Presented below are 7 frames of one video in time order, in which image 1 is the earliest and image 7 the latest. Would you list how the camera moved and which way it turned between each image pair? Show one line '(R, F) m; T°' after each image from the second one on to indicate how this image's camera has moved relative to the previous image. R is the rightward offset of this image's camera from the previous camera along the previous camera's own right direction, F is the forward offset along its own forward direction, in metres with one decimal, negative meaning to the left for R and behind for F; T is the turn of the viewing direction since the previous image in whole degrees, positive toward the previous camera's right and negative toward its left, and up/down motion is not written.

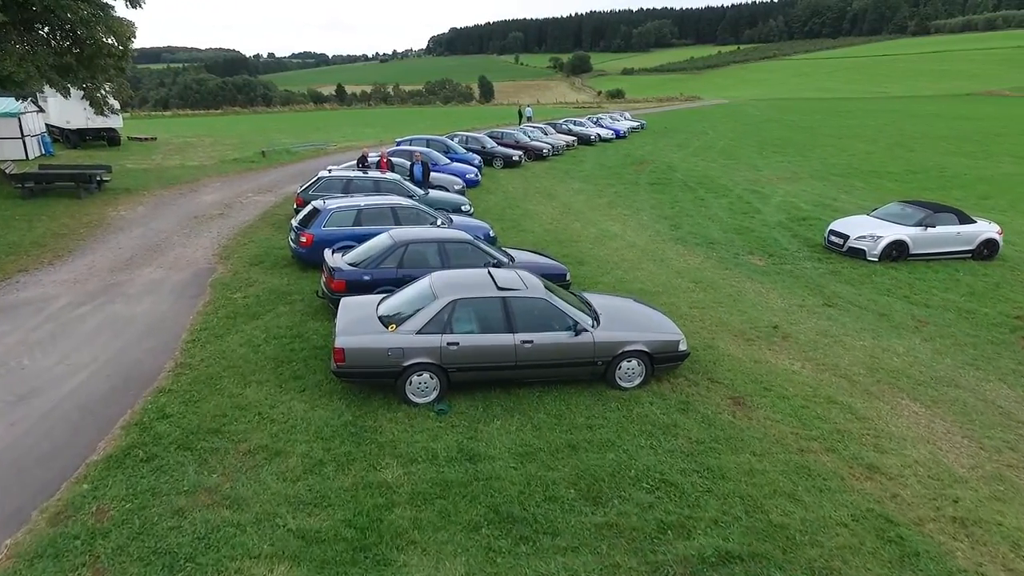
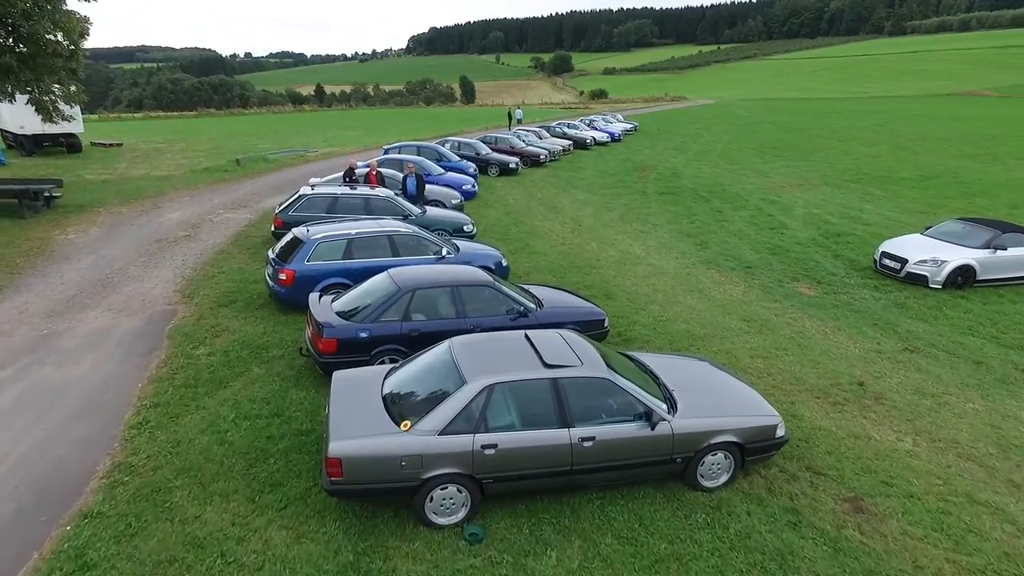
(-0.7, +2.0) m; +2°
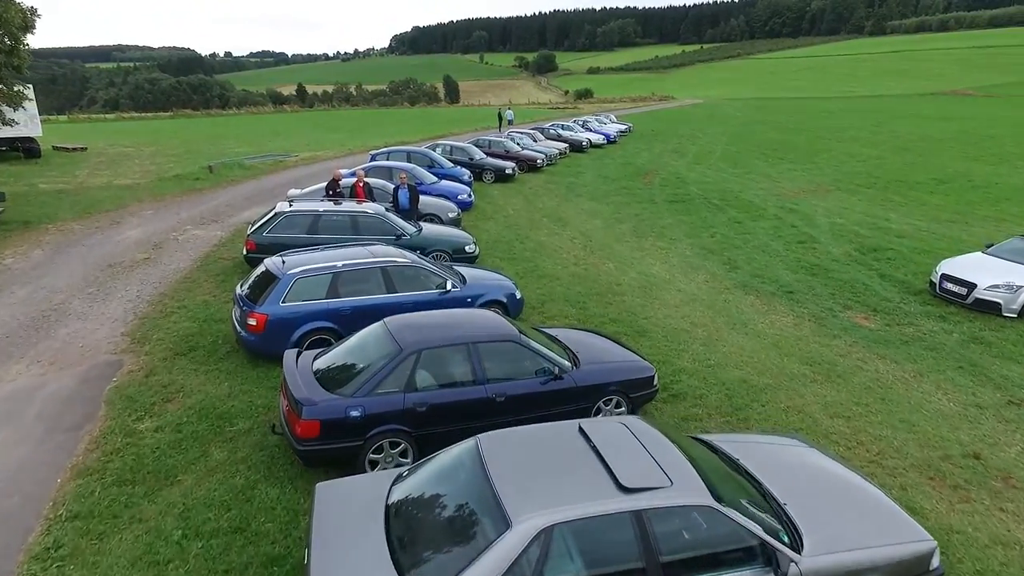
(-0.5, +1.9) m; +1°
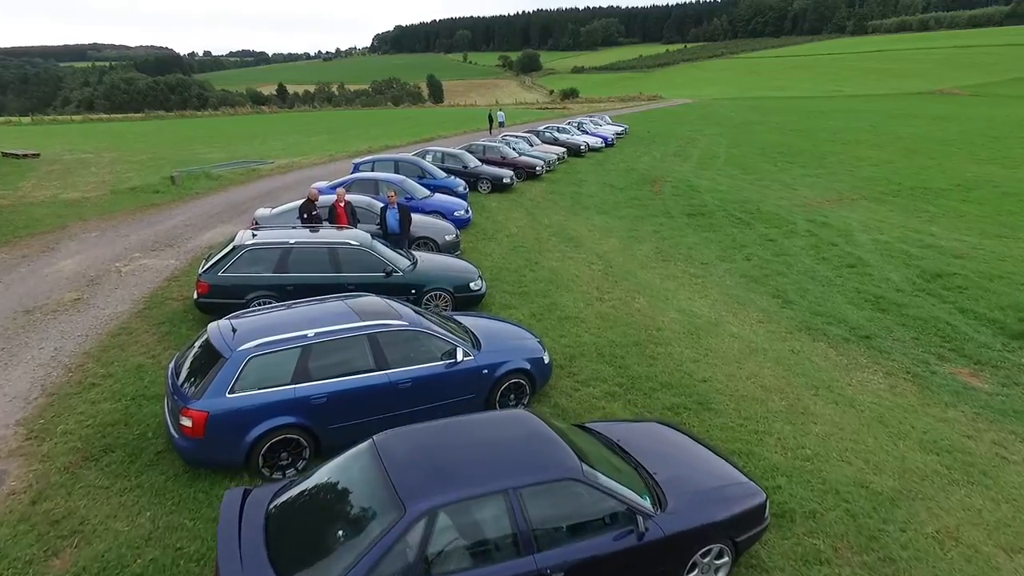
(-0.5, +2.4) m; +1°
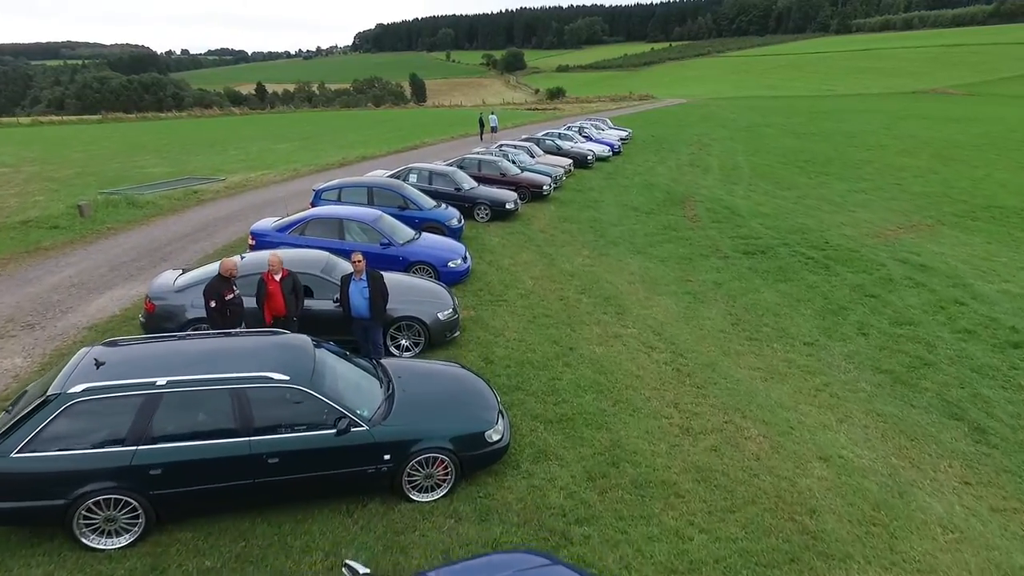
(-0.6, +4.6) m; +1°
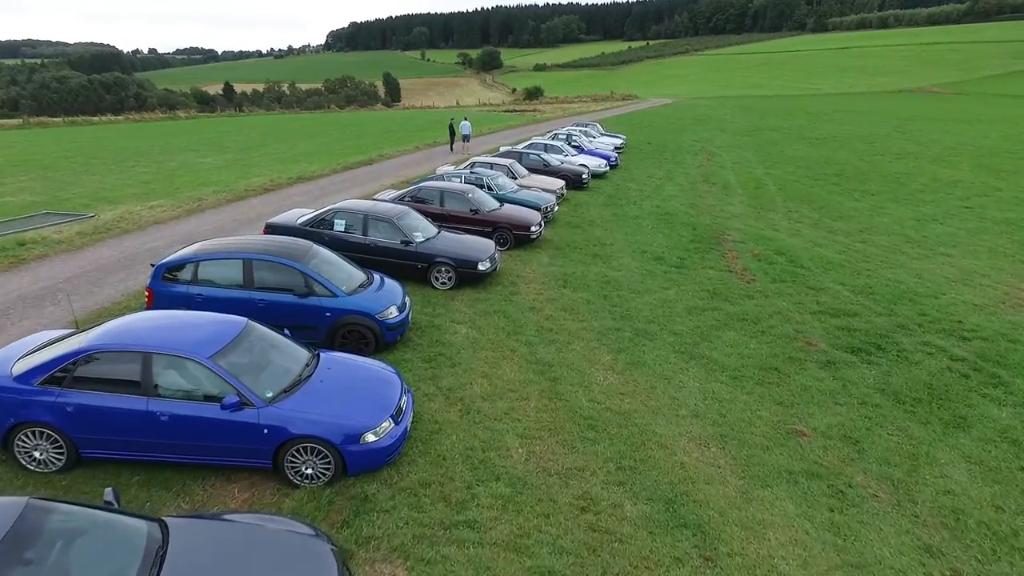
(+0.1, +6.0) m; +2°
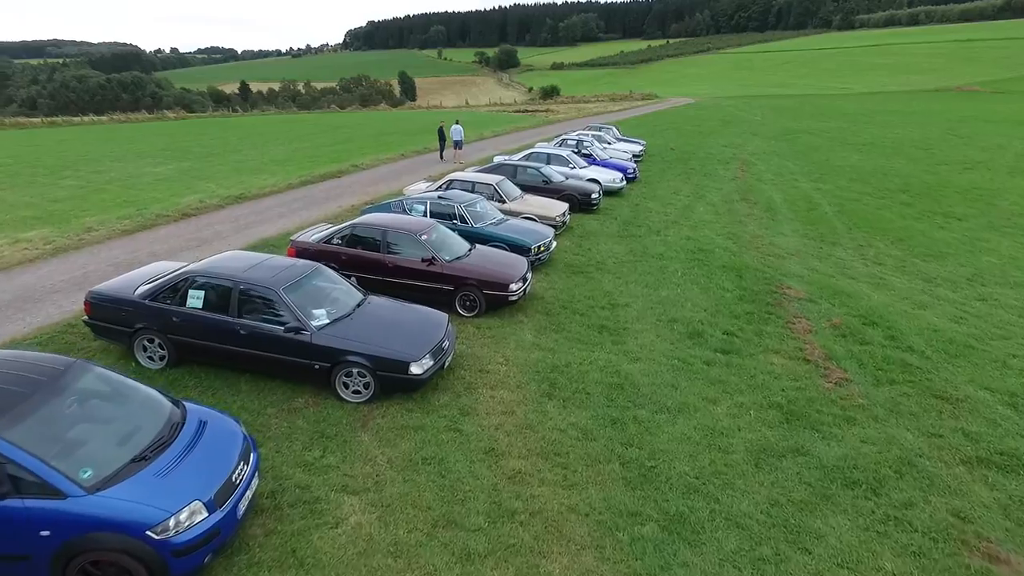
(+0.8, +4.8) m; -2°
